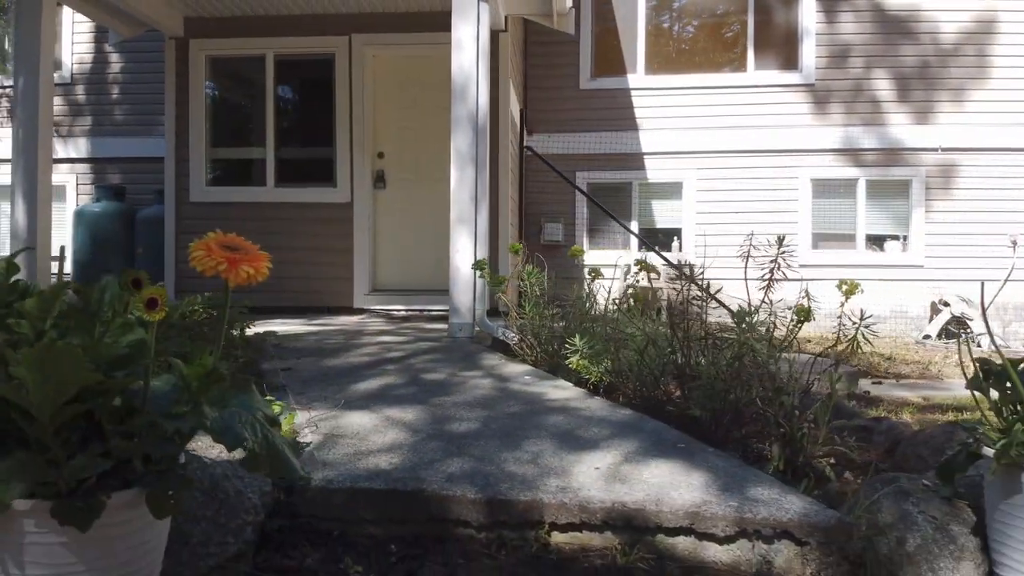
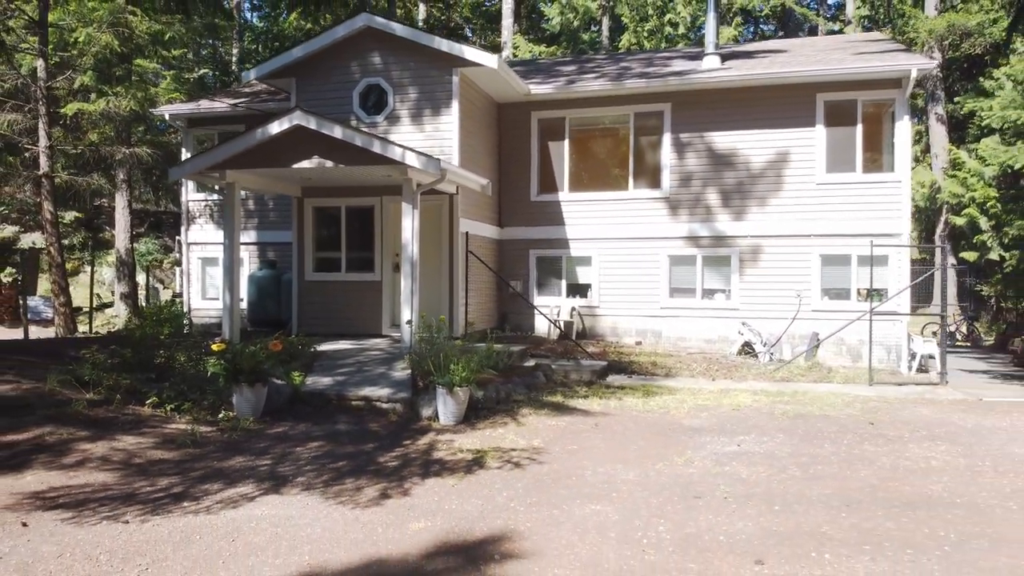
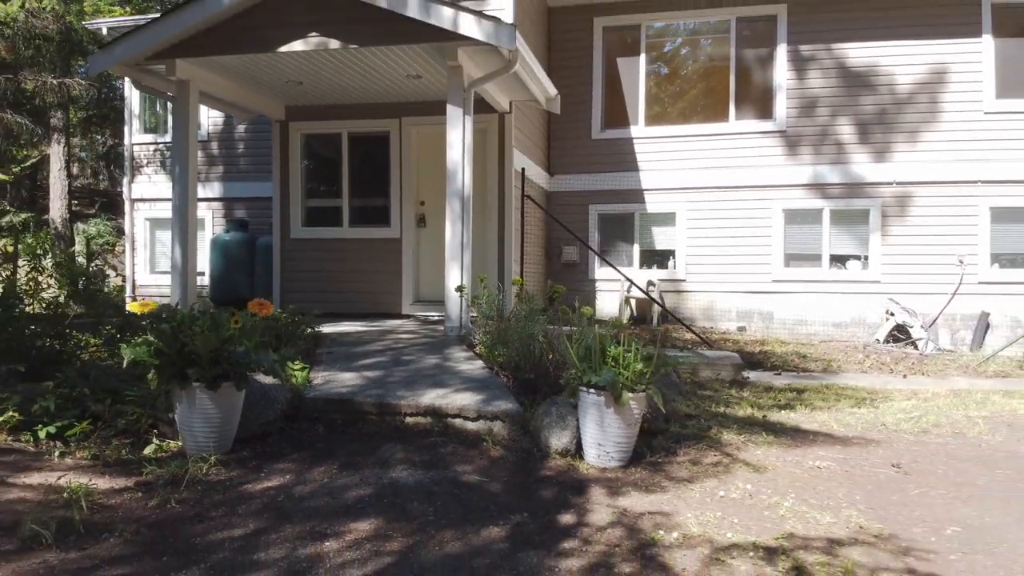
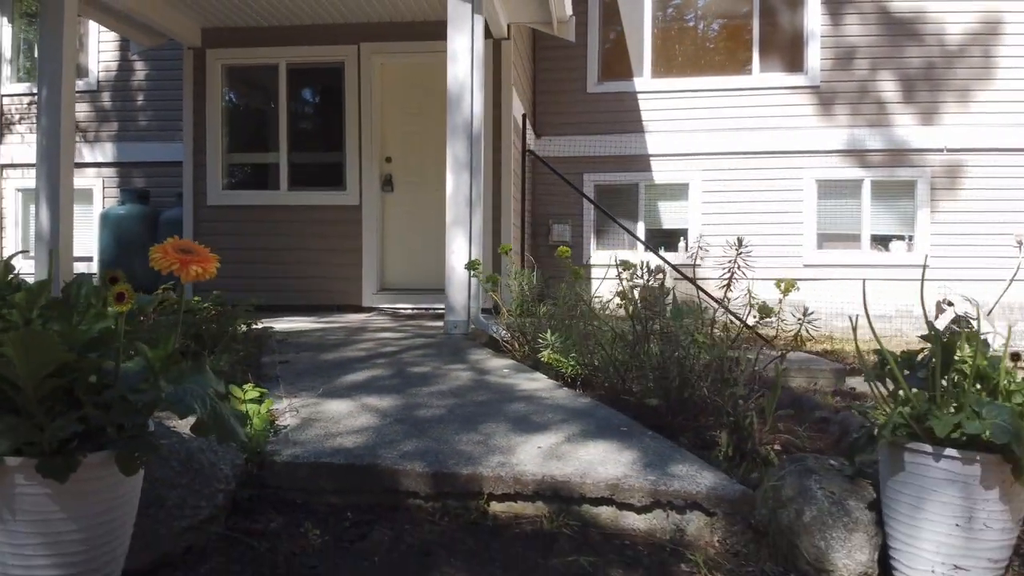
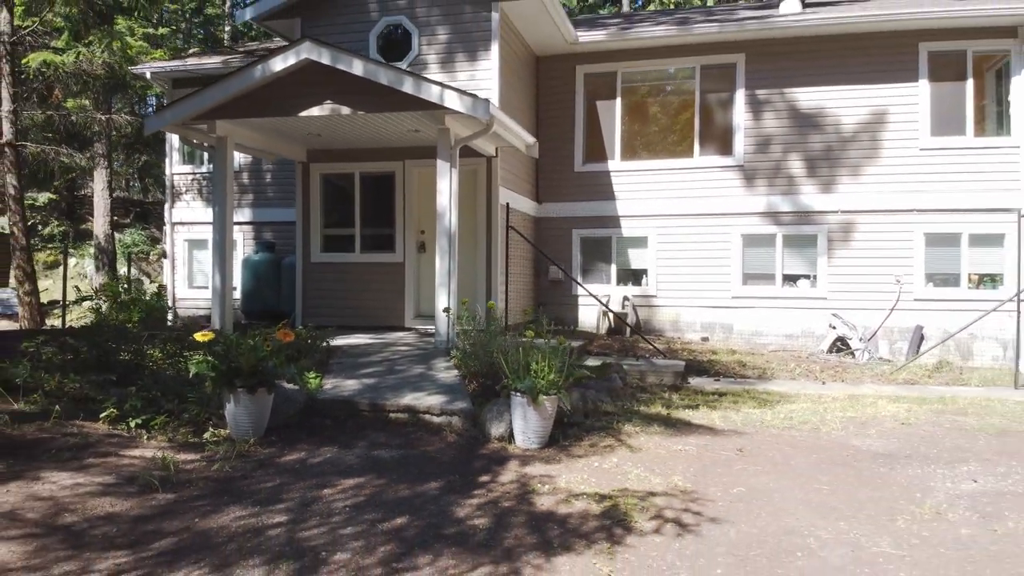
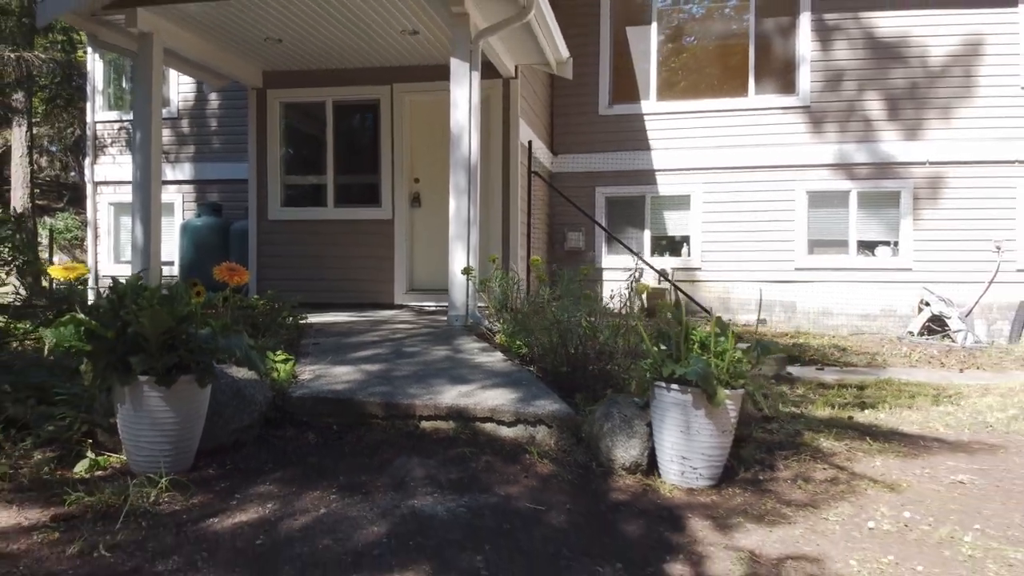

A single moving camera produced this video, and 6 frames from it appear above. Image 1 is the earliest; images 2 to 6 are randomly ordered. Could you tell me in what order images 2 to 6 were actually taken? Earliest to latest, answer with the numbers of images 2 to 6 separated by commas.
4, 6, 3, 5, 2
